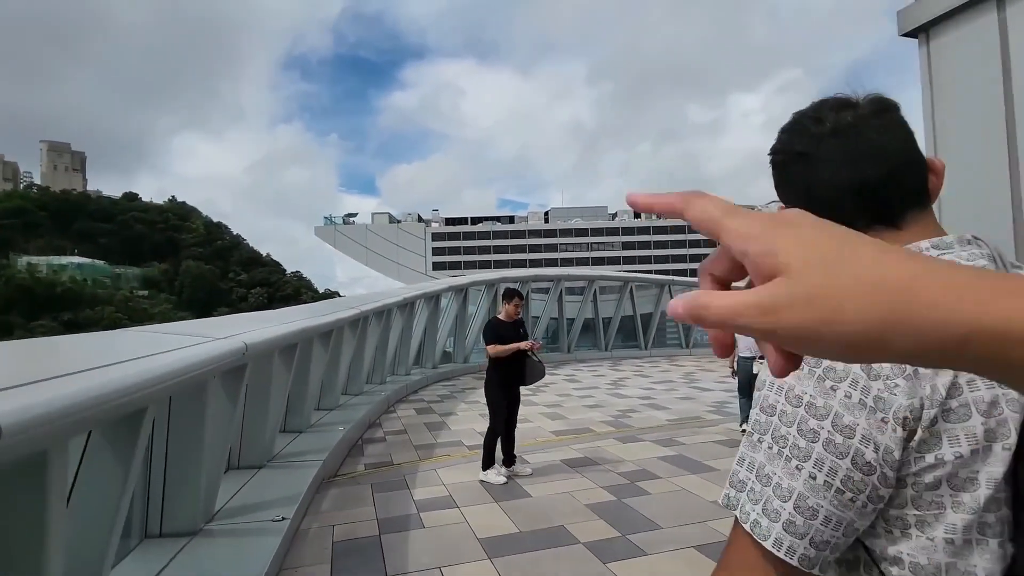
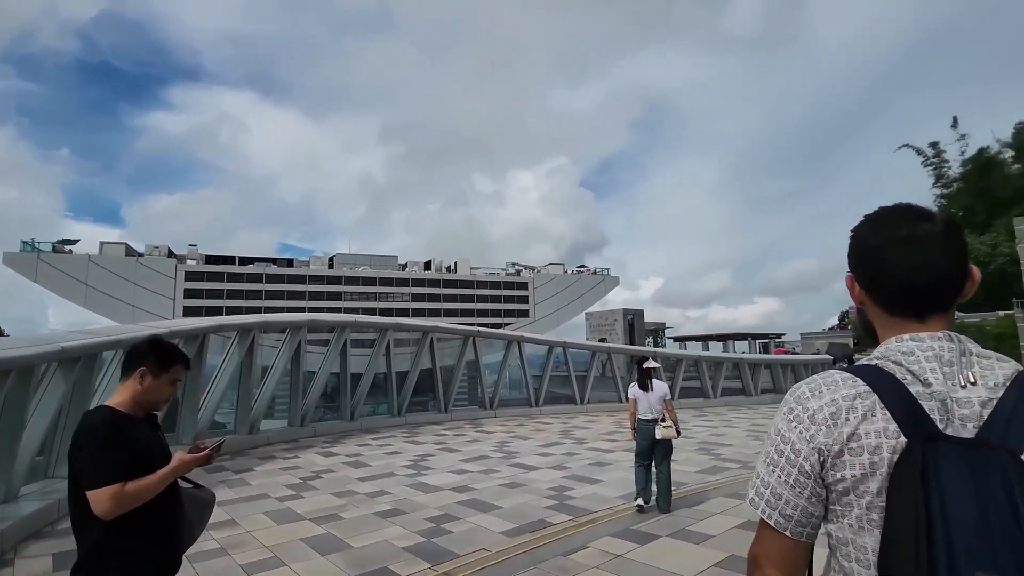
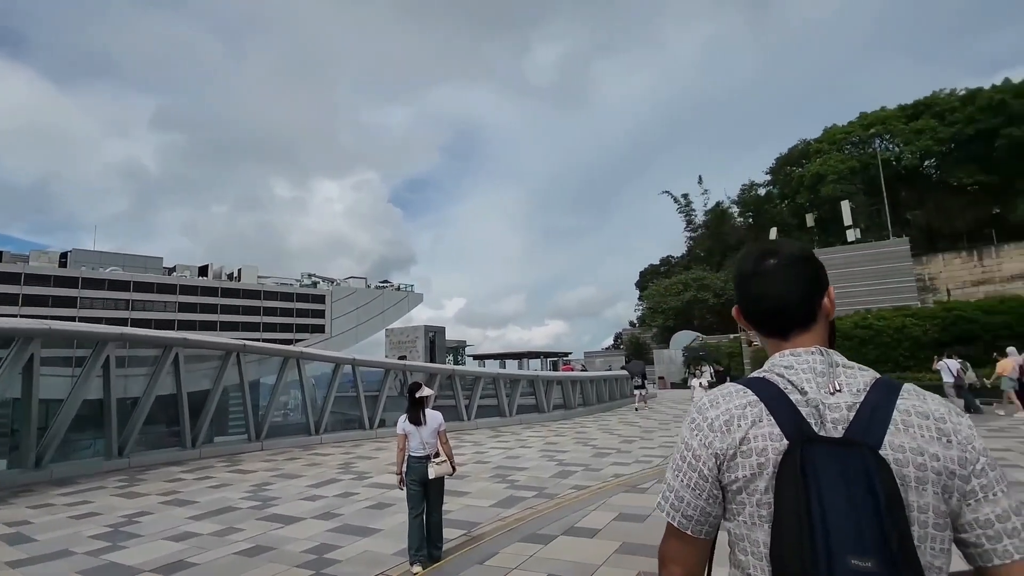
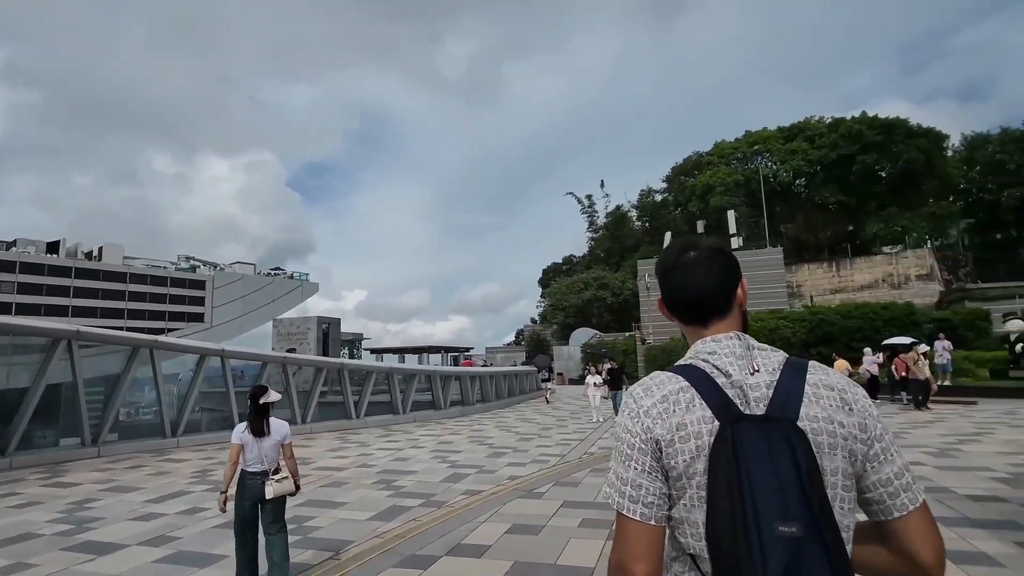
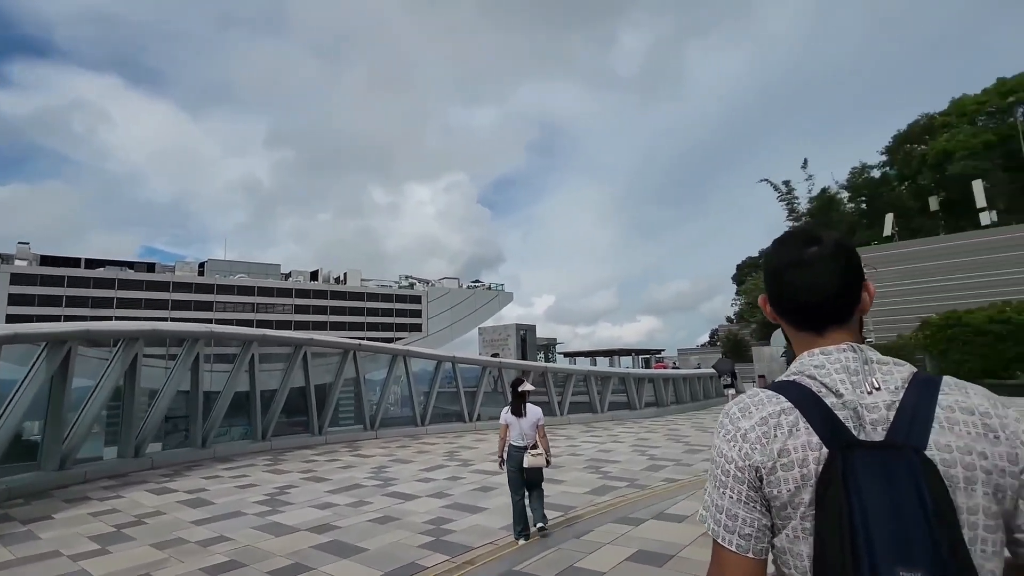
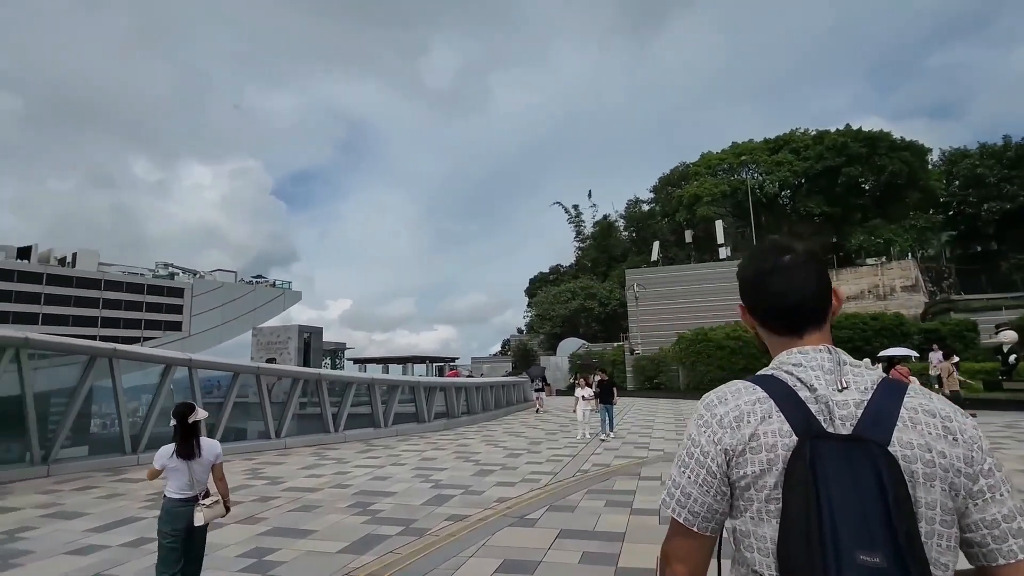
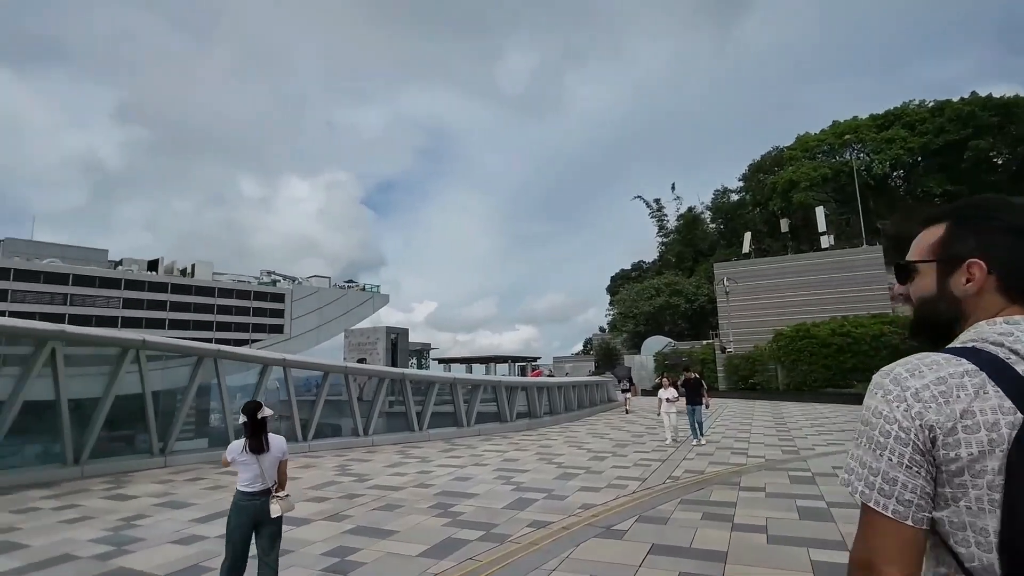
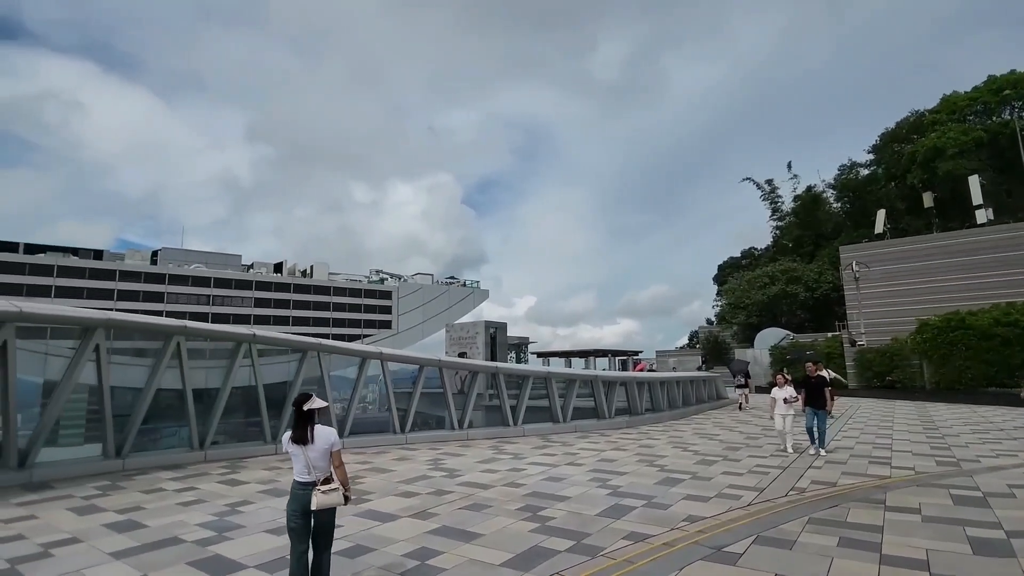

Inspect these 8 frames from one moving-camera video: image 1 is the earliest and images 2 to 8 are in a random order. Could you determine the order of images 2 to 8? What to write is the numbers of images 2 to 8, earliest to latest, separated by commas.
2, 5, 3, 4, 6, 7, 8
